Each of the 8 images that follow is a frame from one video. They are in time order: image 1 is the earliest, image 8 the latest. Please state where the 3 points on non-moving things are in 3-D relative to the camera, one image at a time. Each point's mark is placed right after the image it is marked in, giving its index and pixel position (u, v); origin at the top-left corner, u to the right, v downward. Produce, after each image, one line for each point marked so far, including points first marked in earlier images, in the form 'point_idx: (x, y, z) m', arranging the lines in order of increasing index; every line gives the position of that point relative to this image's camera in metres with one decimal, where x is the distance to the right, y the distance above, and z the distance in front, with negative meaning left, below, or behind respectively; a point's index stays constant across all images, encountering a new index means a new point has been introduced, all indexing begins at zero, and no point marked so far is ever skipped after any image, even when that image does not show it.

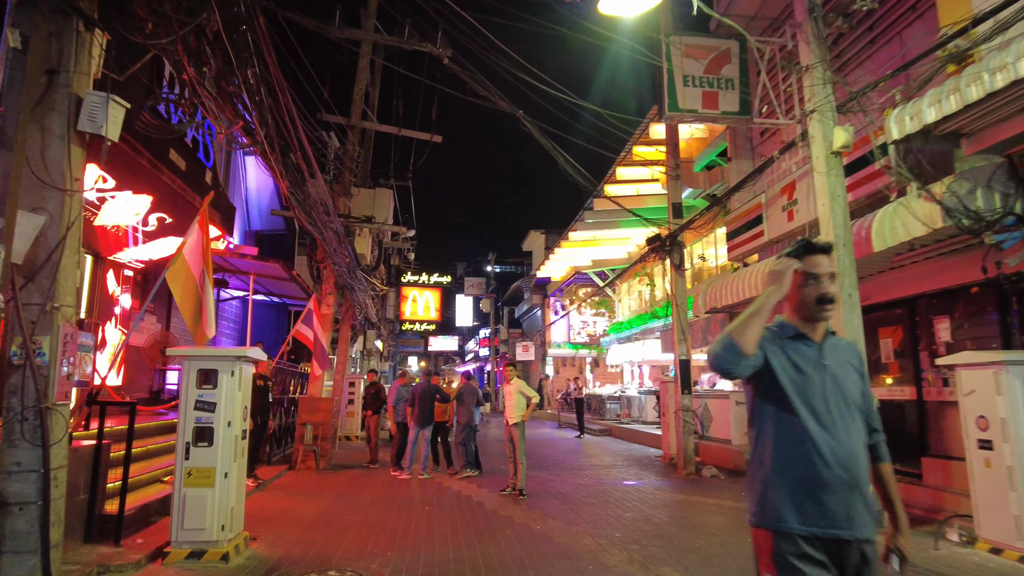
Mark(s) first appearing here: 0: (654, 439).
0: (+3.2, -3.4, +15.0) m
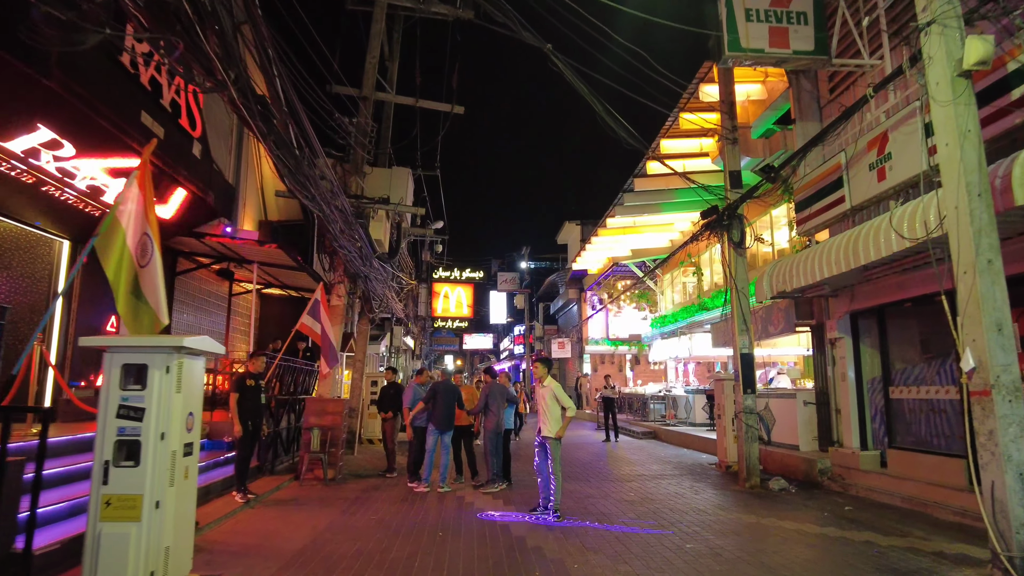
0: (+3.9, -3.2, +13.4) m
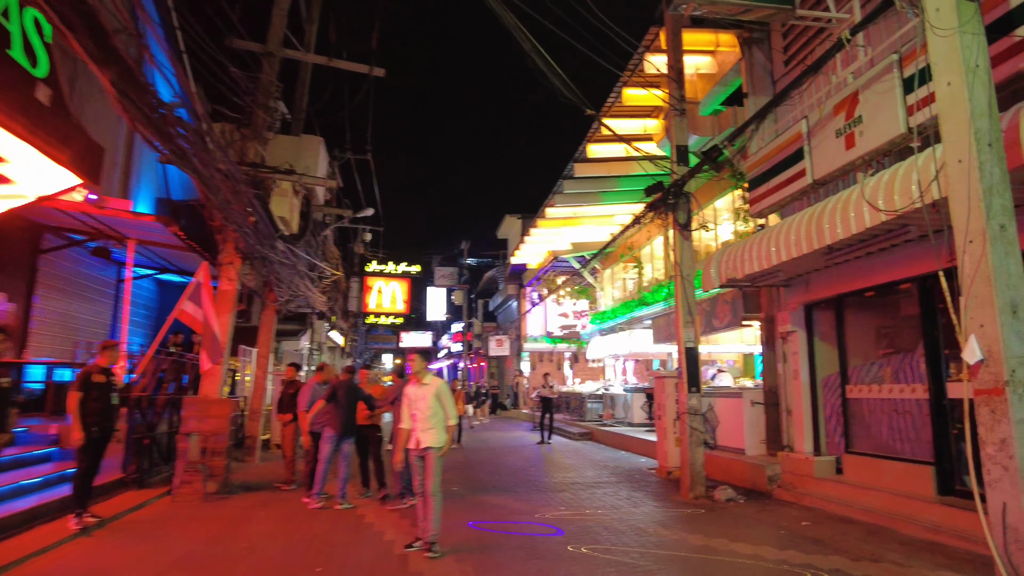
0: (+2.5, -3.0, +12.5) m
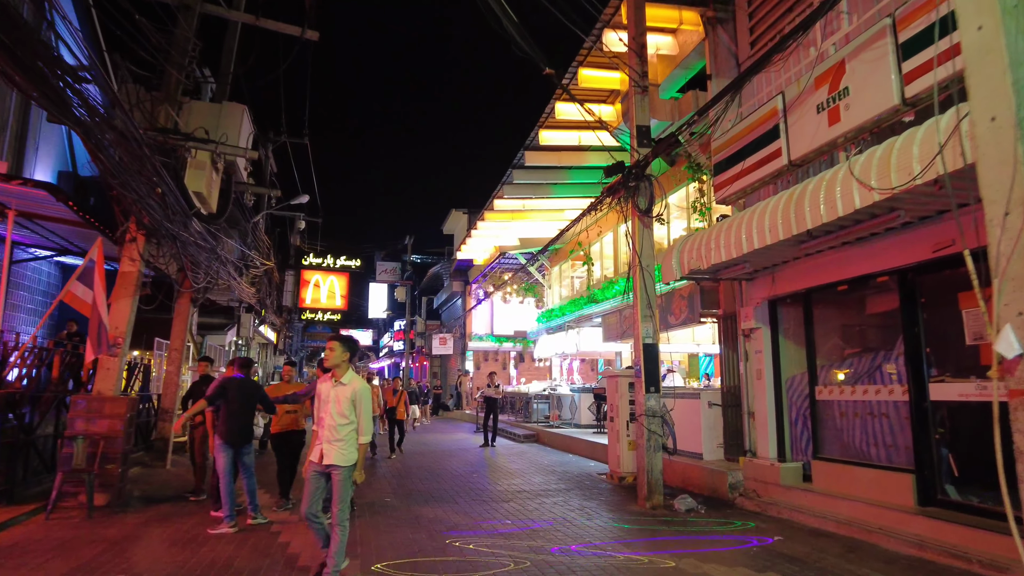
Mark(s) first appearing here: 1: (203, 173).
0: (+1.5, -2.9, +11.8) m
1: (-4.5, +1.7, +9.6) m
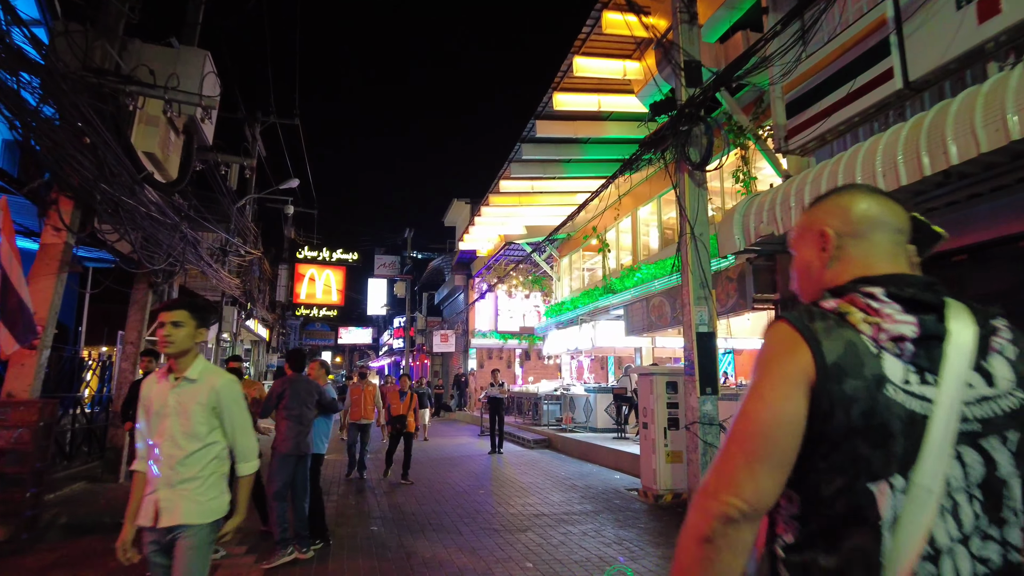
0: (+1.7, -2.6, +10.2) m
1: (-4.3, +1.9, +8.0) m
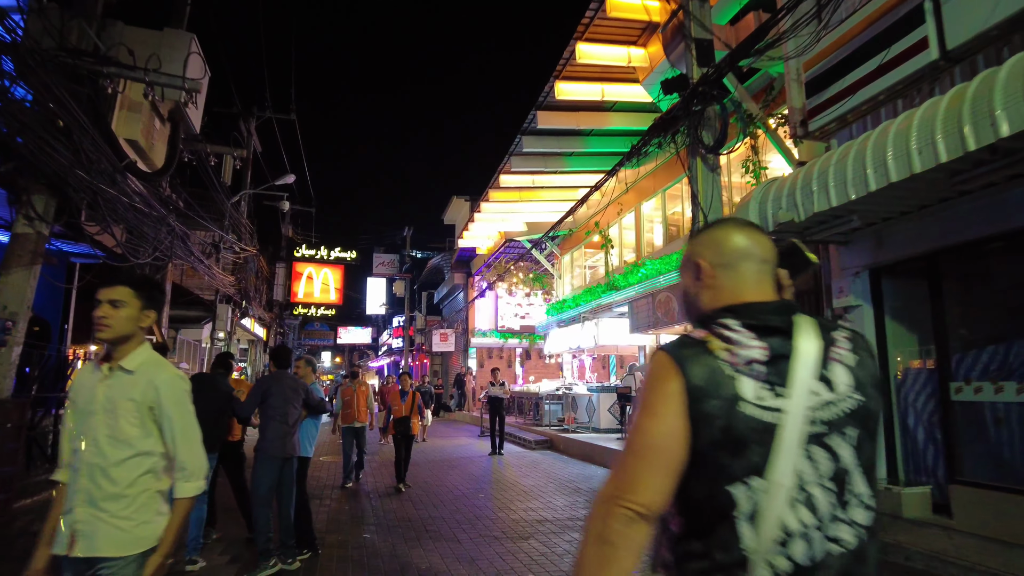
0: (+1.7, -2.6, +9.8) m
1: (-4.3, +2.0, +7.6) m
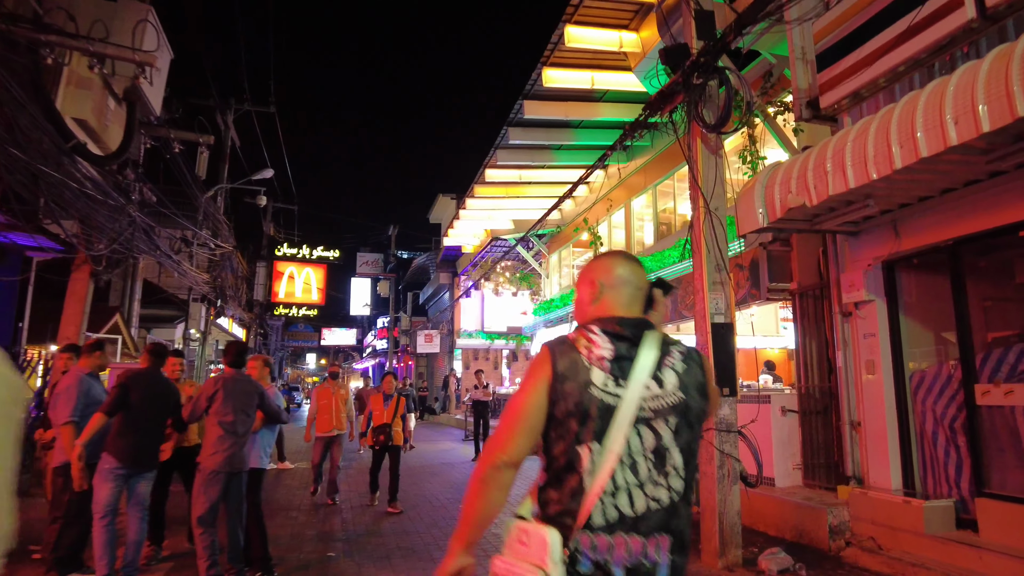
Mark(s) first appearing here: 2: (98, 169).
0: (+1.5, -2.5, +9.2) m
1: (-4.5, +2.0, +7.0) m
2: (-4.7, +1.4, +7.6) m
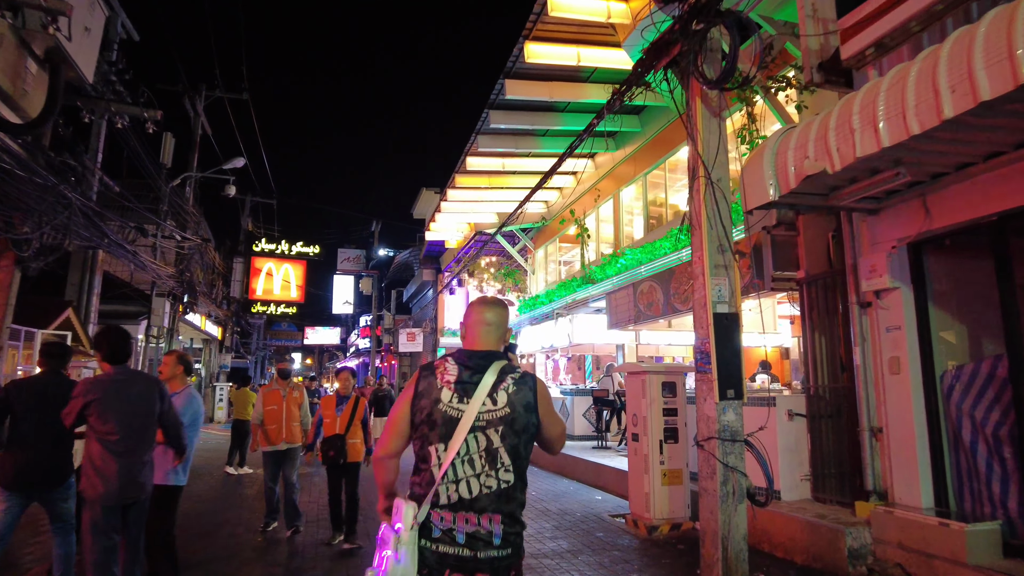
0: (+1.2, -2.4, +8.4) m
1: (-4.7, +2.2, +6.1) m
2: (-5.0, +1.5, +6.7) m
